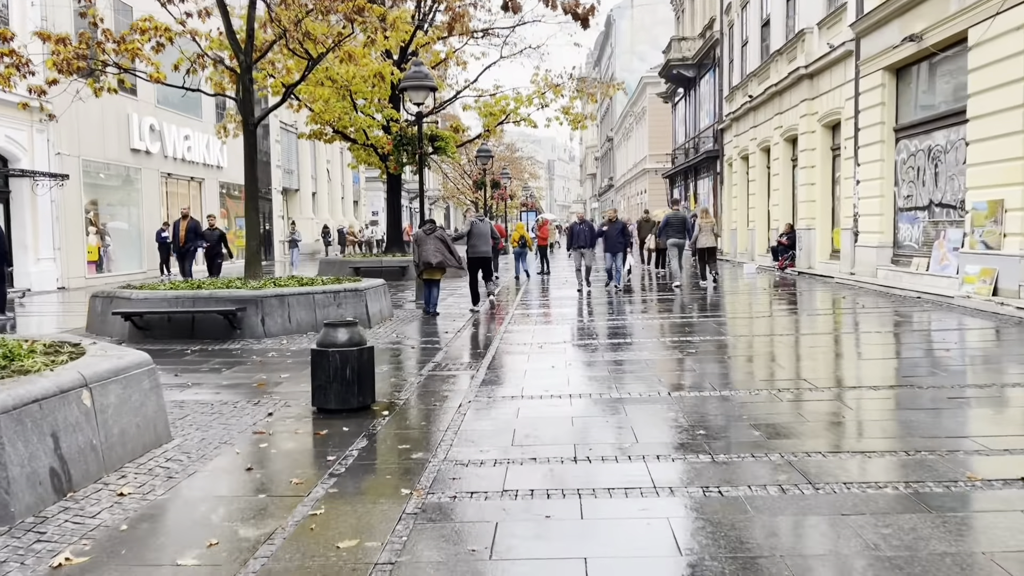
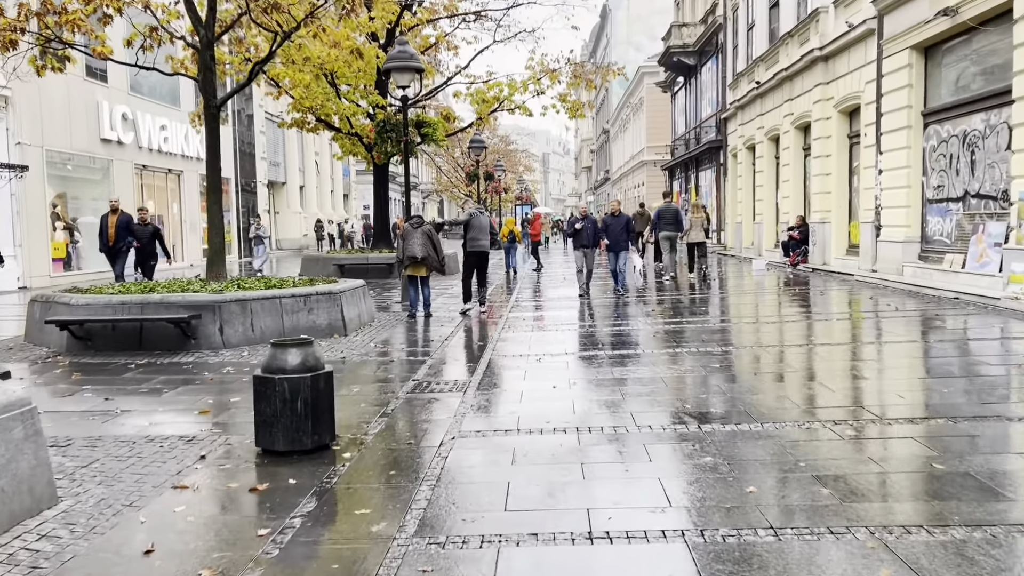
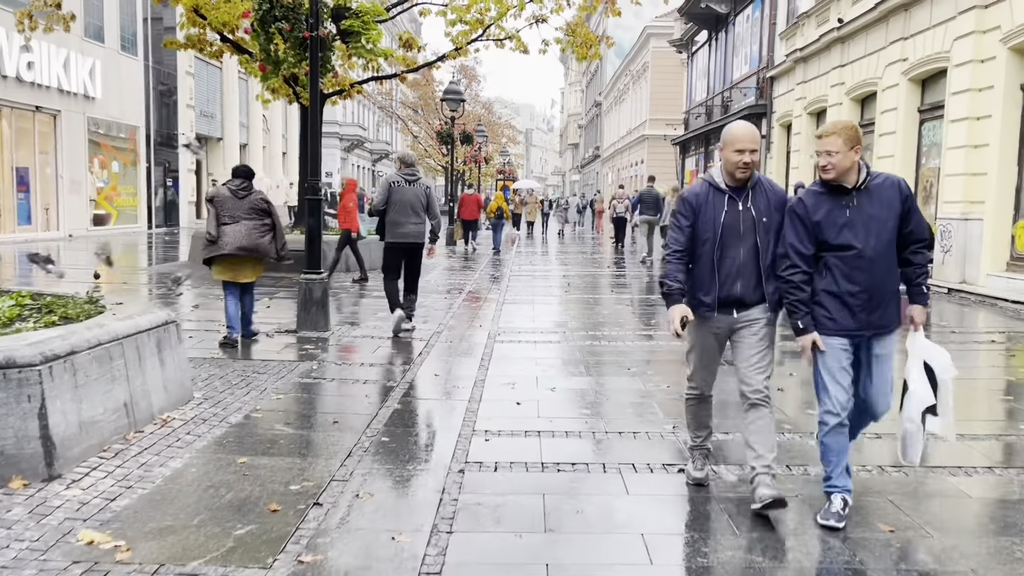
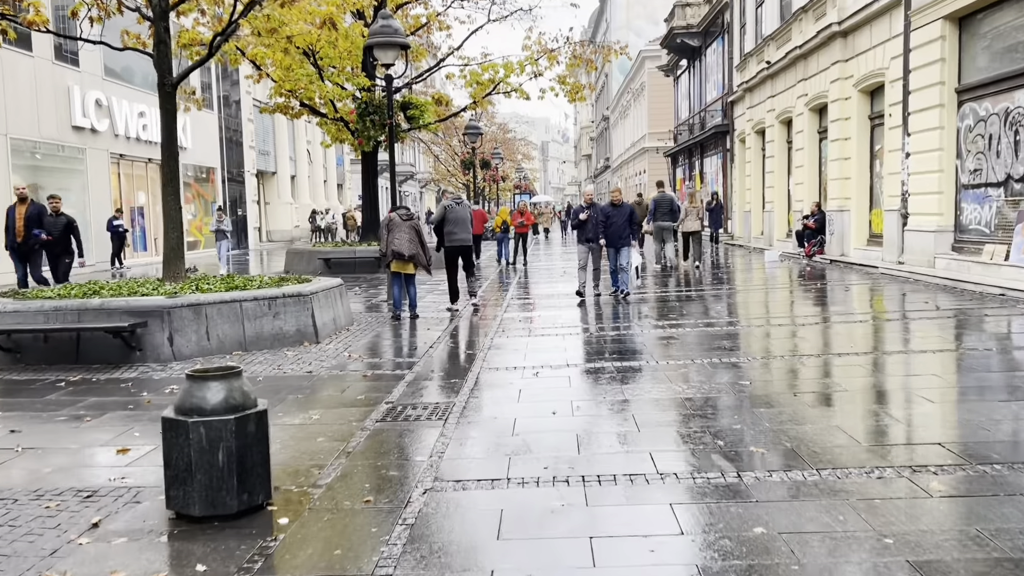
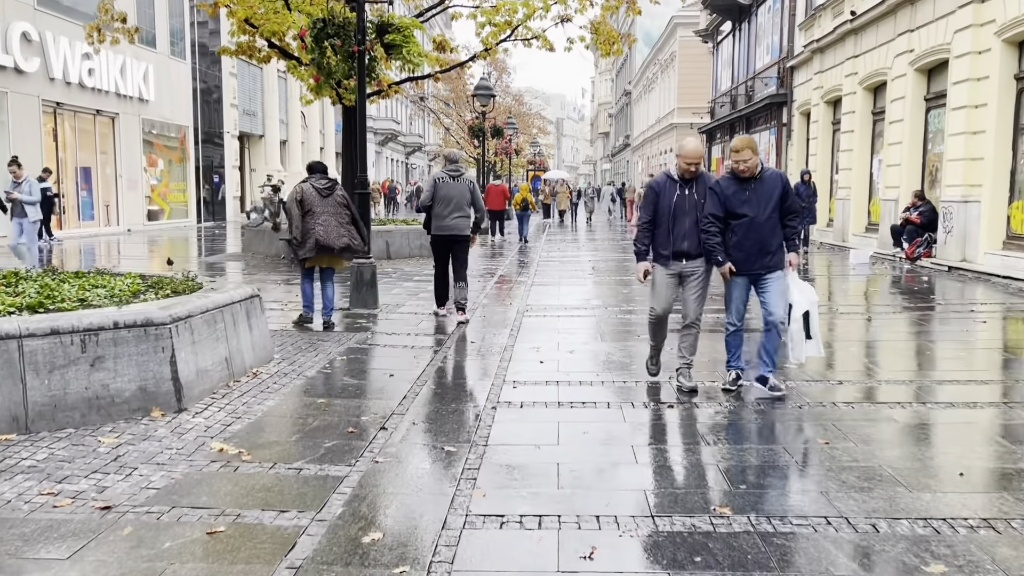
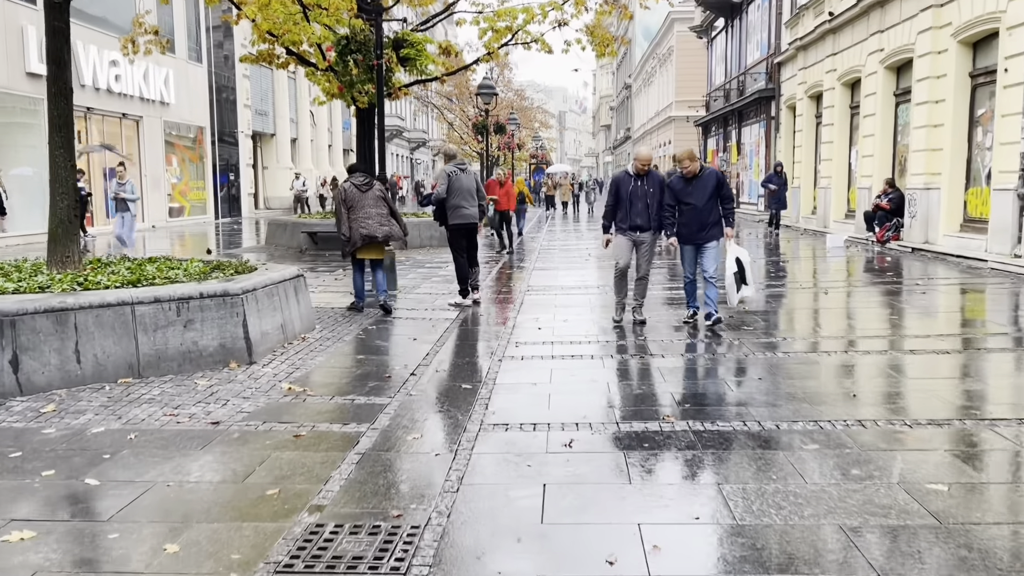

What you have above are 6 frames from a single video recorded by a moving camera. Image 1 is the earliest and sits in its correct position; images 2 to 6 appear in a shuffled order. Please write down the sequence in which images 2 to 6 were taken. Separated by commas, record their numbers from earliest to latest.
2, 4, 6, 5, 3
